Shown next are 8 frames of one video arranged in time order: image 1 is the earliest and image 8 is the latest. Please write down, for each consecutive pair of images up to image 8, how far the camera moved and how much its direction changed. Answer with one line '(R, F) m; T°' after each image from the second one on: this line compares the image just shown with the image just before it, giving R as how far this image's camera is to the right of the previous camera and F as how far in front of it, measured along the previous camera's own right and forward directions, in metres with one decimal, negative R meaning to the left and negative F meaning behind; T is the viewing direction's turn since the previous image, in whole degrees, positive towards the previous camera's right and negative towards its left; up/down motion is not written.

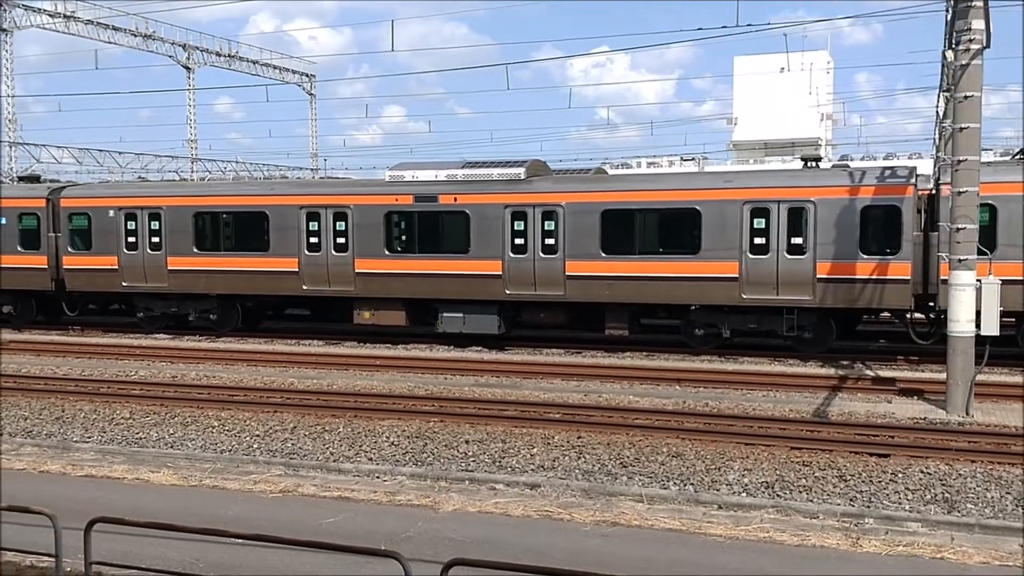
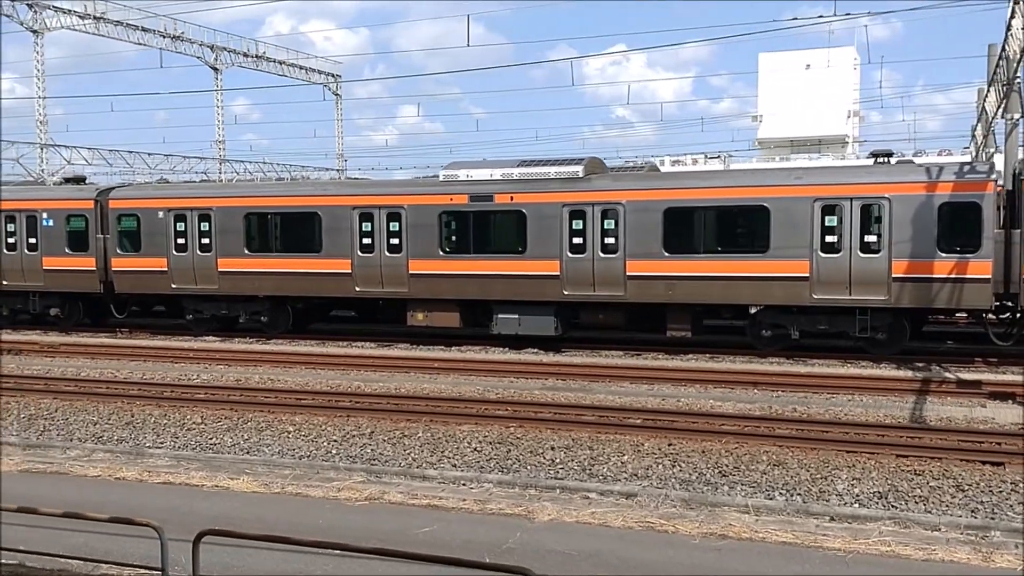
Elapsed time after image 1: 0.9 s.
(-0.7, +0.3) m; -1°
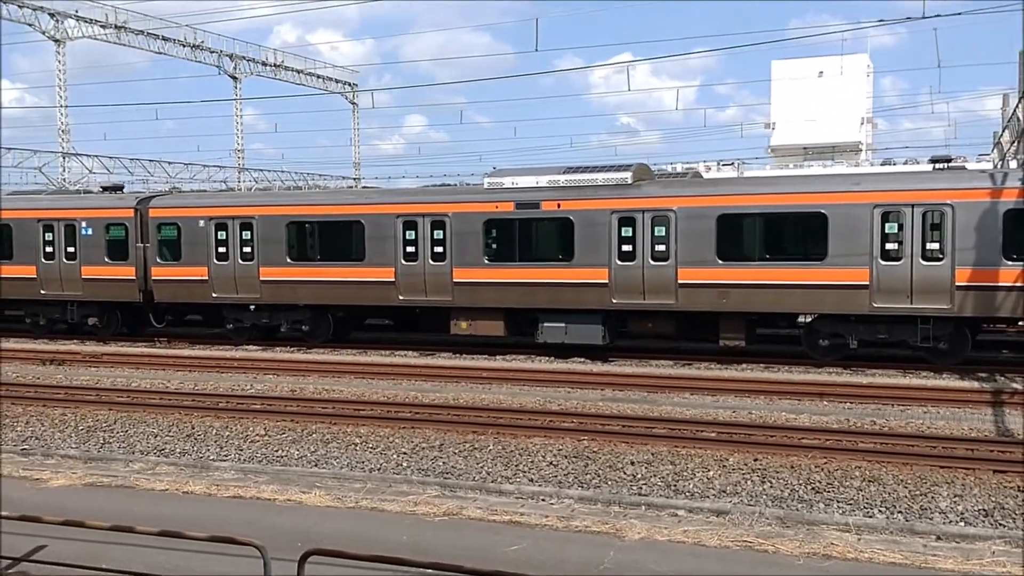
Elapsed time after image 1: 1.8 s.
(-0.7, +0.2) m; -1°
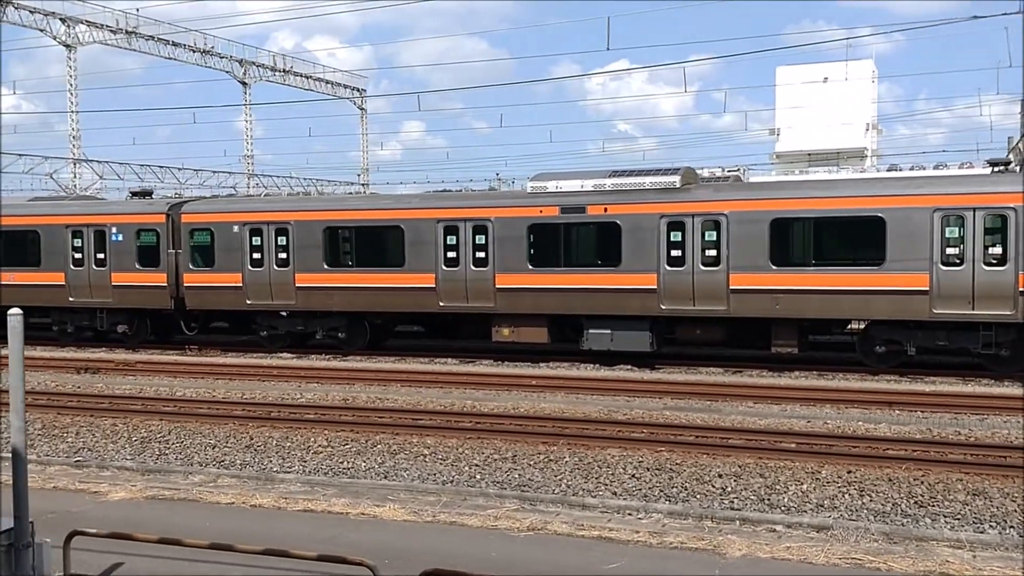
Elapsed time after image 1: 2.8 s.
(-0.8, +0.3) m; 0°
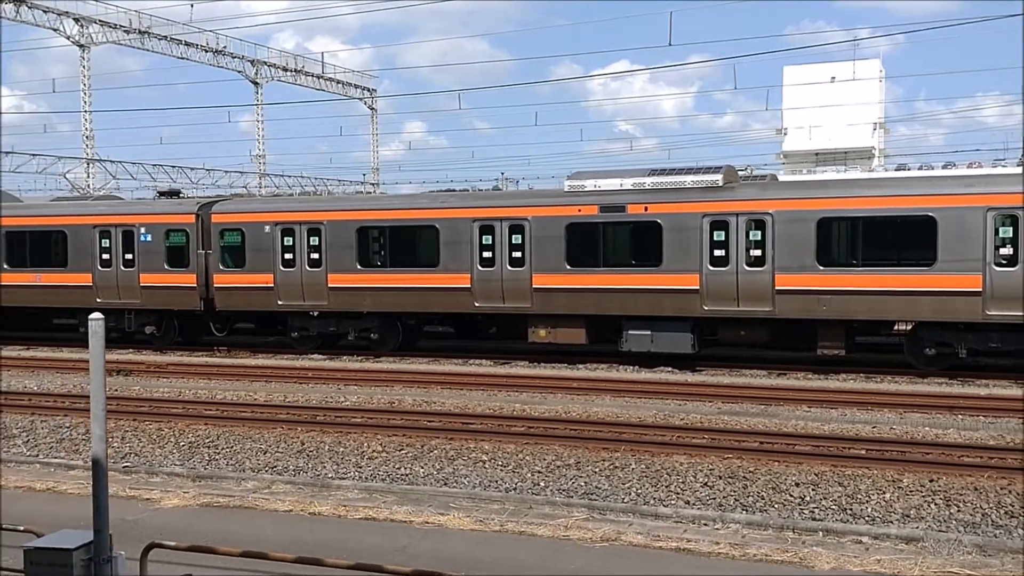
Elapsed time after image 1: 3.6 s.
(-0.6, +0.2) m; 0°
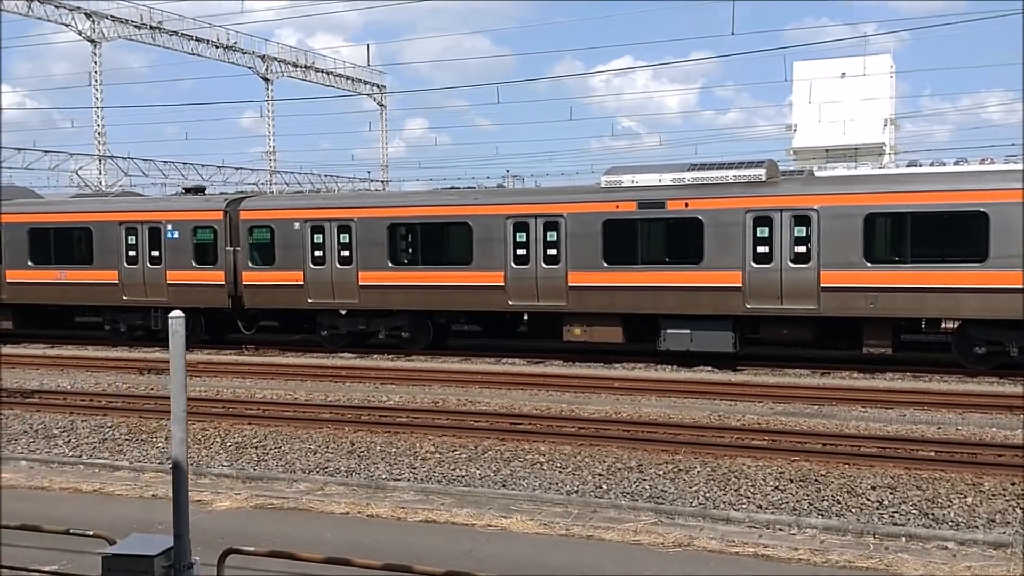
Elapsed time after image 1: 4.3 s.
(-0.5, +0.2) m; 0°
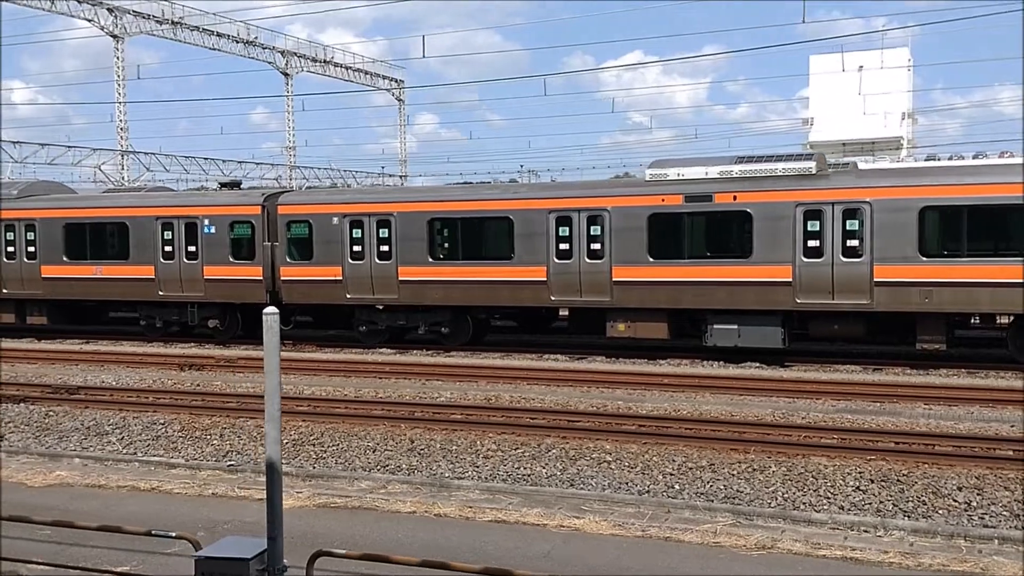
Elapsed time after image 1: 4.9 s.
(-0.5, +0.2) m; -1°
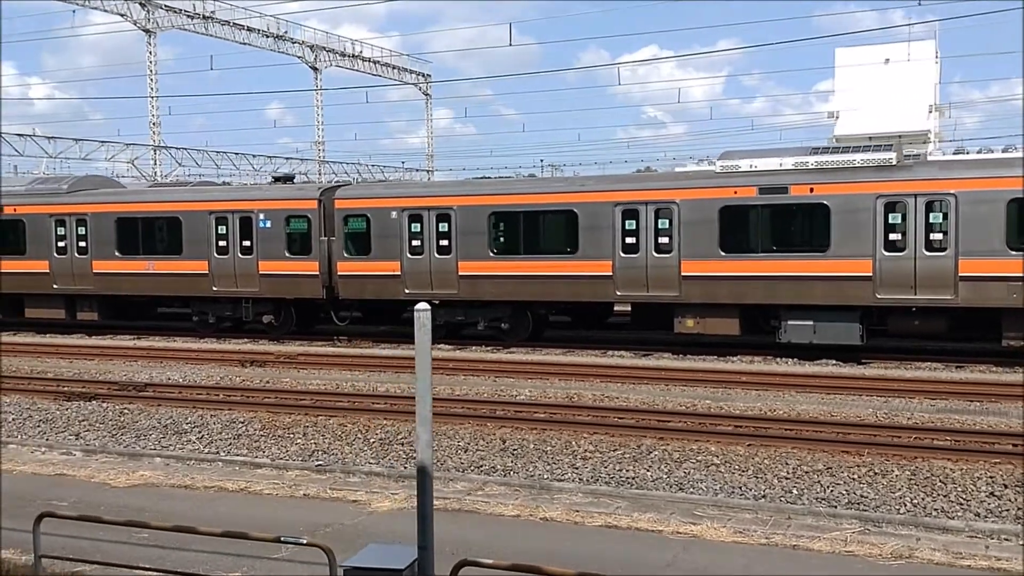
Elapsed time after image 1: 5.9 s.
(-0.8, +0.3) m; -1°
